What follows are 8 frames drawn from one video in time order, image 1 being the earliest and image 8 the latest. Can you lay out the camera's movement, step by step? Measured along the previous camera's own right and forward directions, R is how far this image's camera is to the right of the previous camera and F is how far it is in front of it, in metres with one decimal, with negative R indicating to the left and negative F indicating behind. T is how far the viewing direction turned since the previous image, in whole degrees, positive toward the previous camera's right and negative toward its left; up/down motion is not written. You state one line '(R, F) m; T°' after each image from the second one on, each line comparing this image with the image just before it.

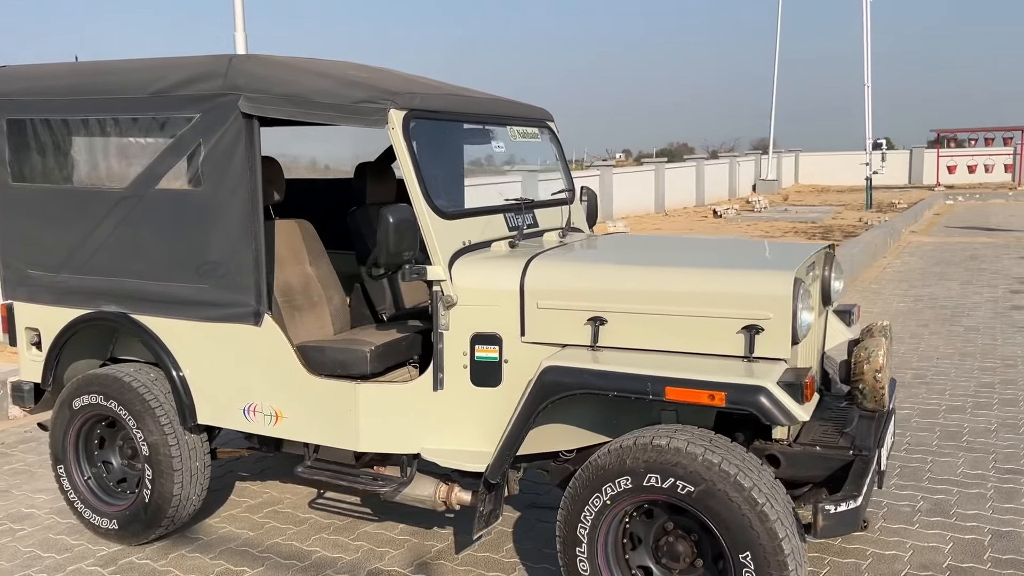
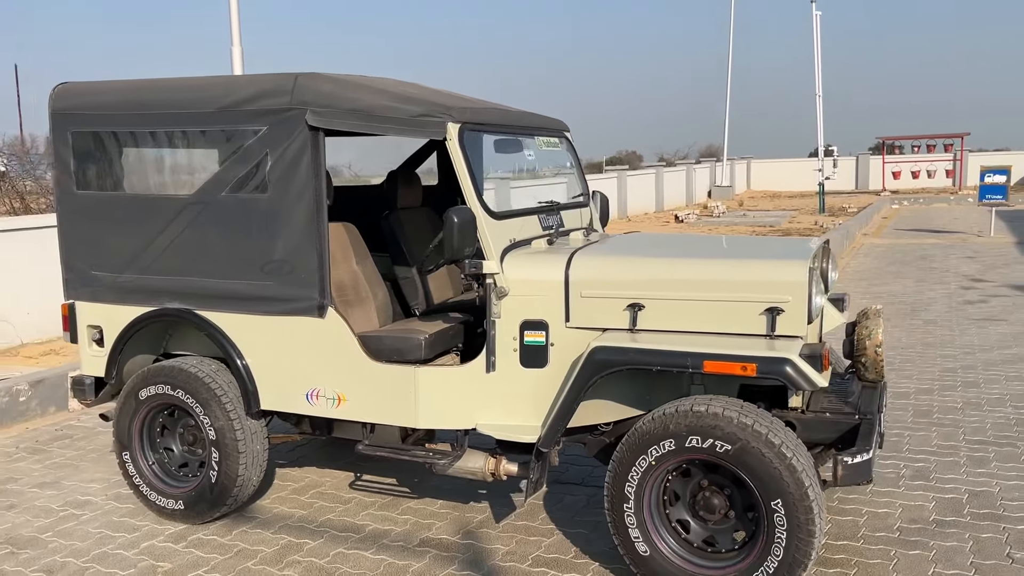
(-0.4, -0.4) m; +3°
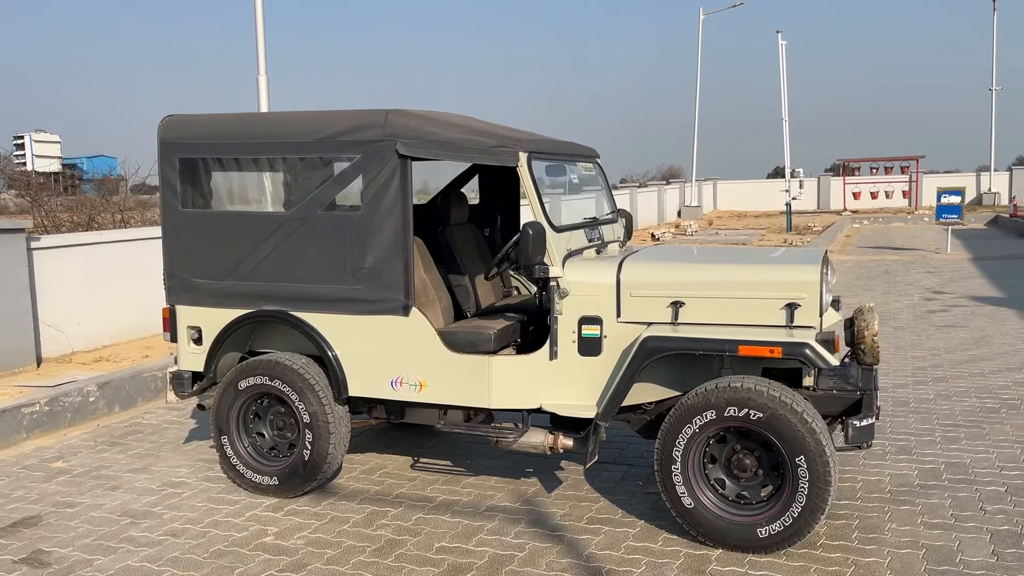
(-0.5, -0.7) m; +2°
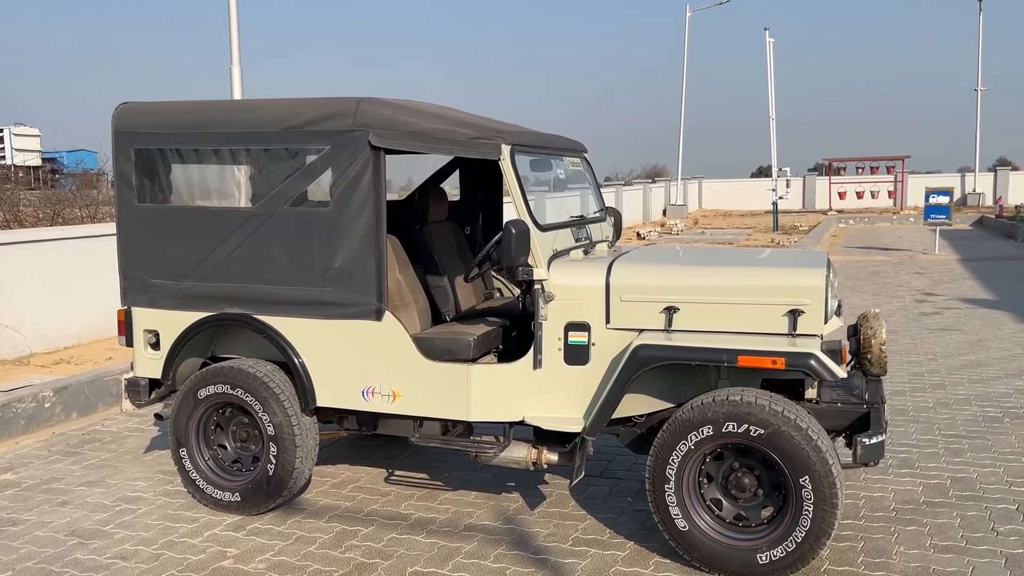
(0.0, +0.3) m; +1°
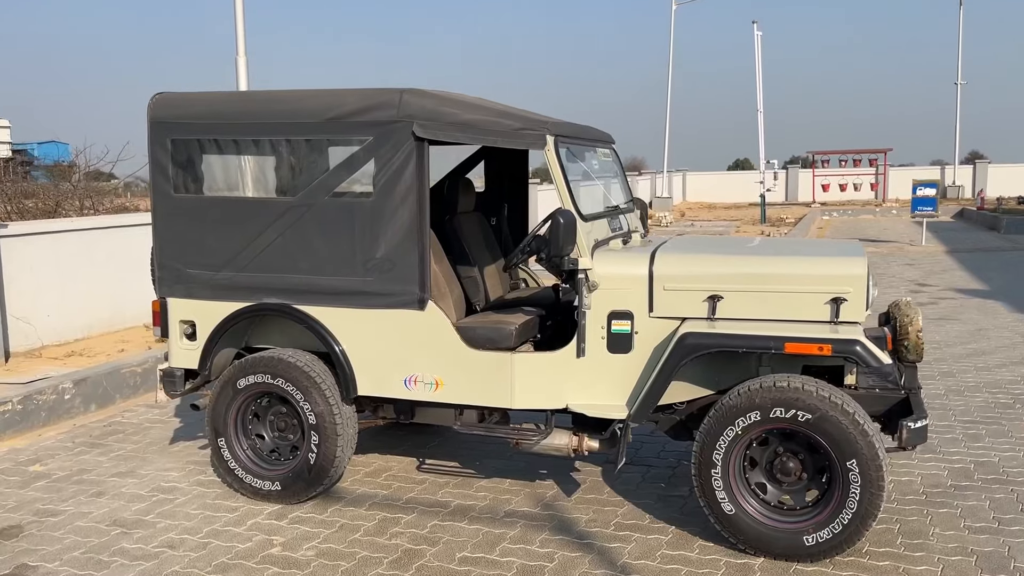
(-0.3, 0.0) m; +1°
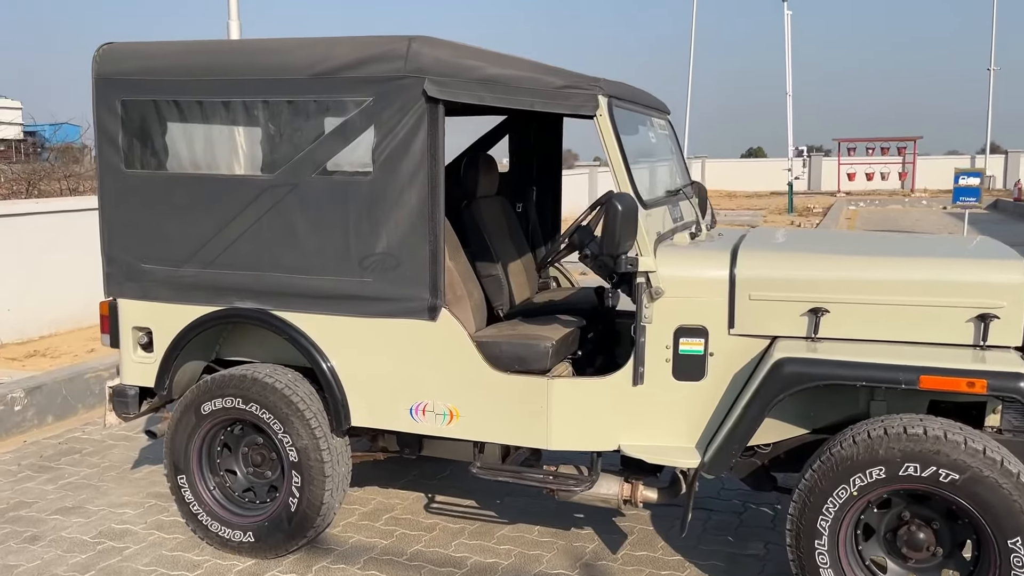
(-0.1, +1.0) m; -1°
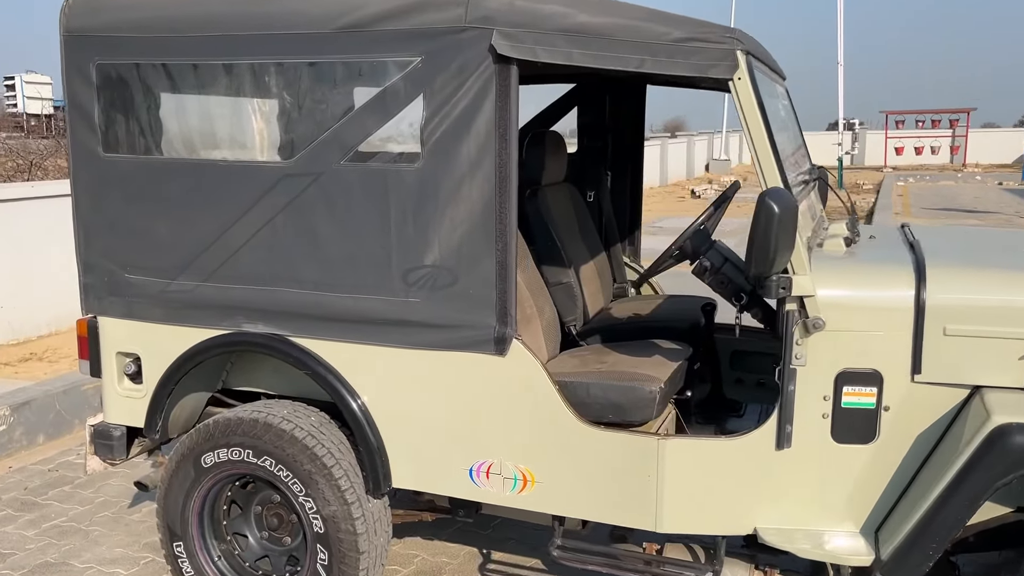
(-0.2, +0.9) m; -2°
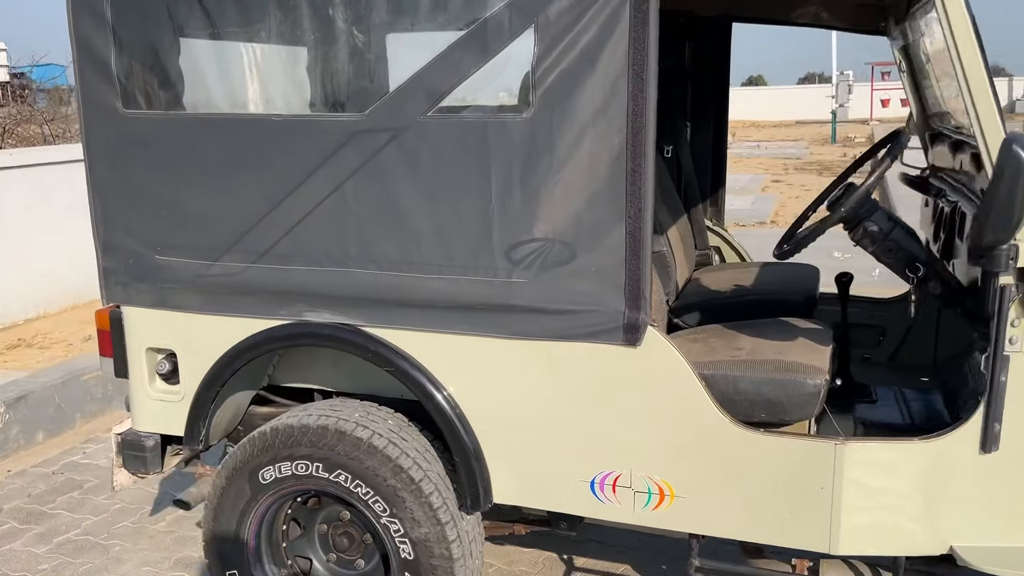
(-0.4, +0.5) m; +2°
